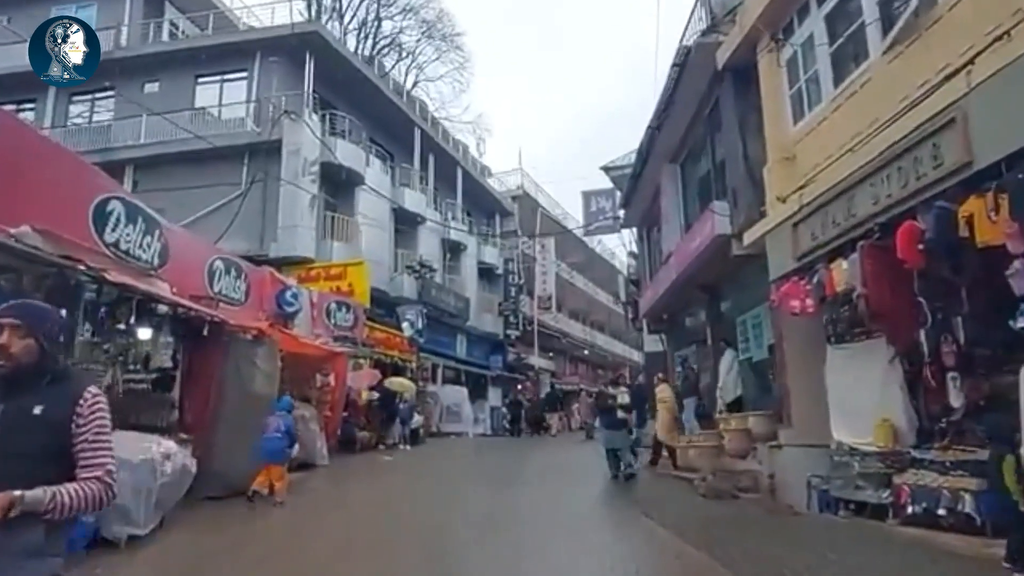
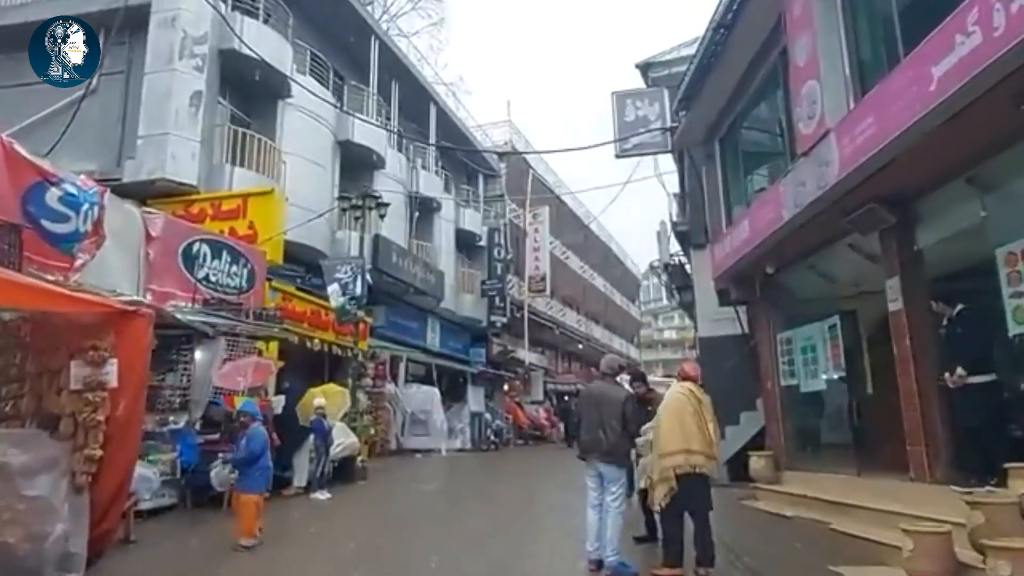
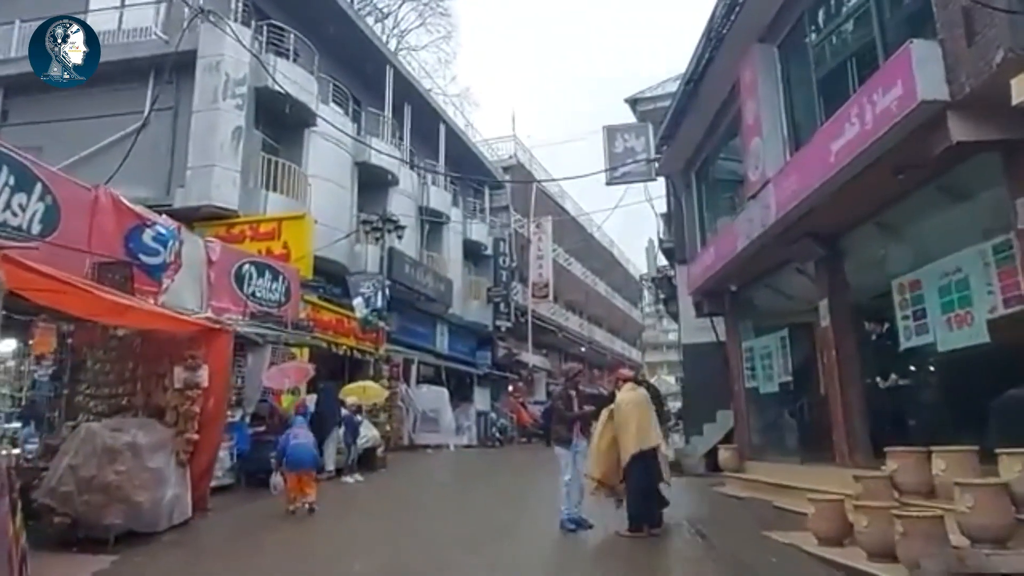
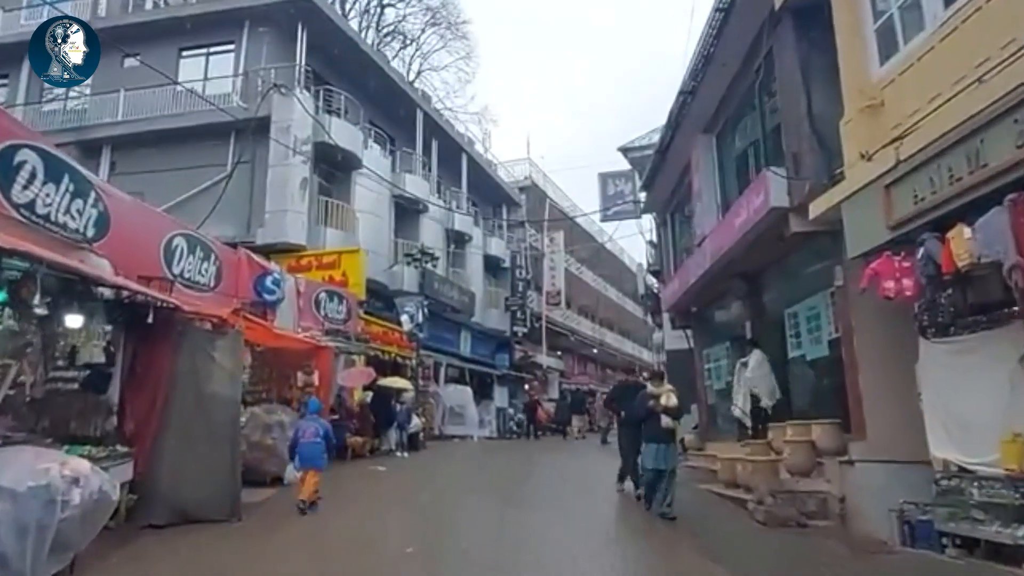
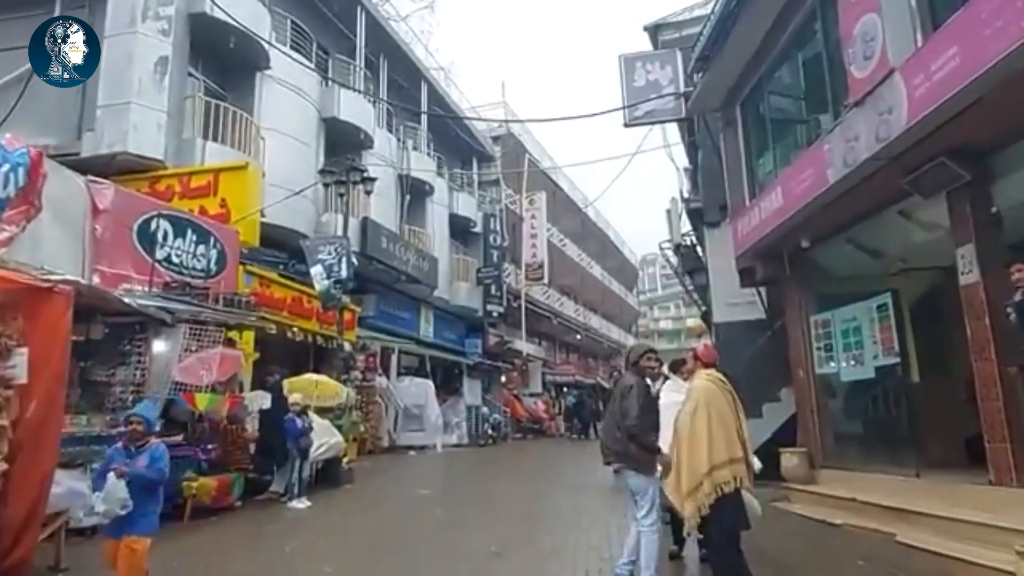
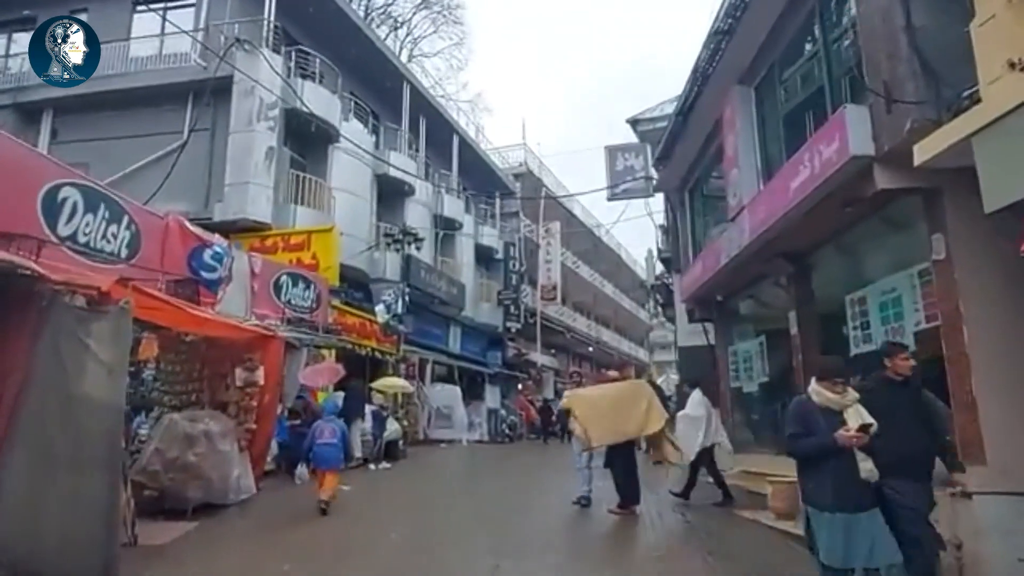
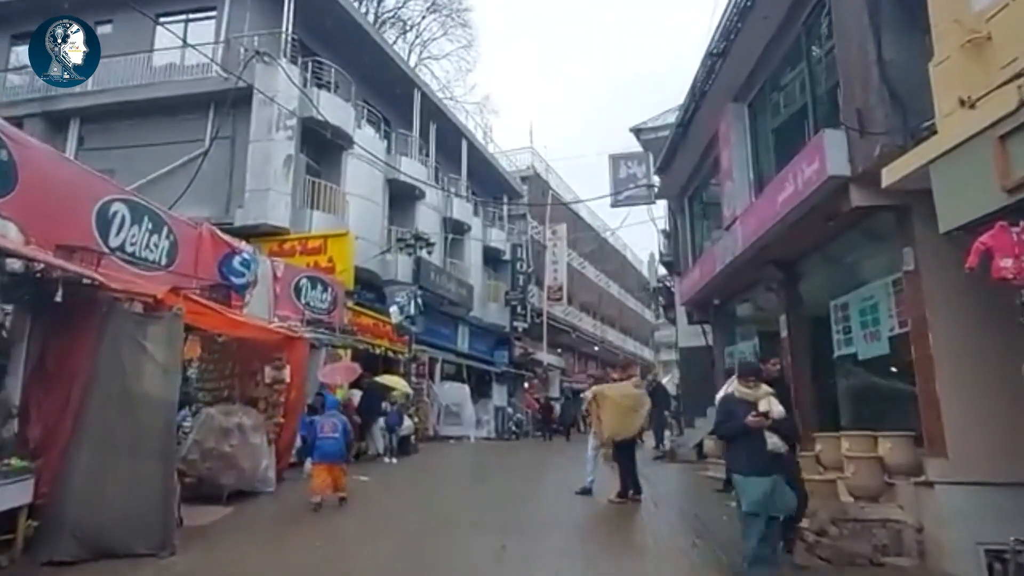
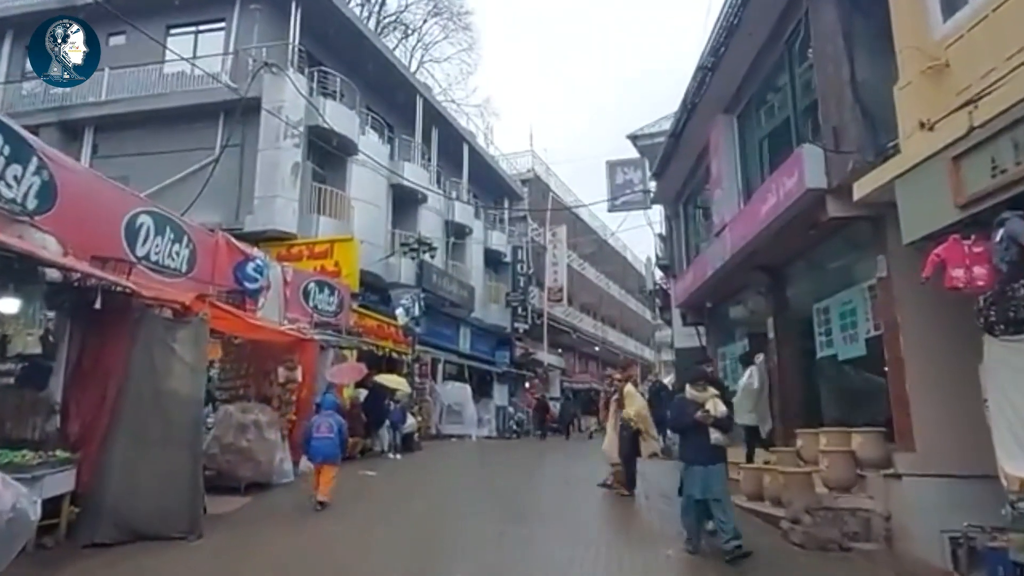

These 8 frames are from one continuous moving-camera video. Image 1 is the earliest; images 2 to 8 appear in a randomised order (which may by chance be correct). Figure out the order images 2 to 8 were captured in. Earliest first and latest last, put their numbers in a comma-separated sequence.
4, 8, 7, 6, 3, 2, 5
